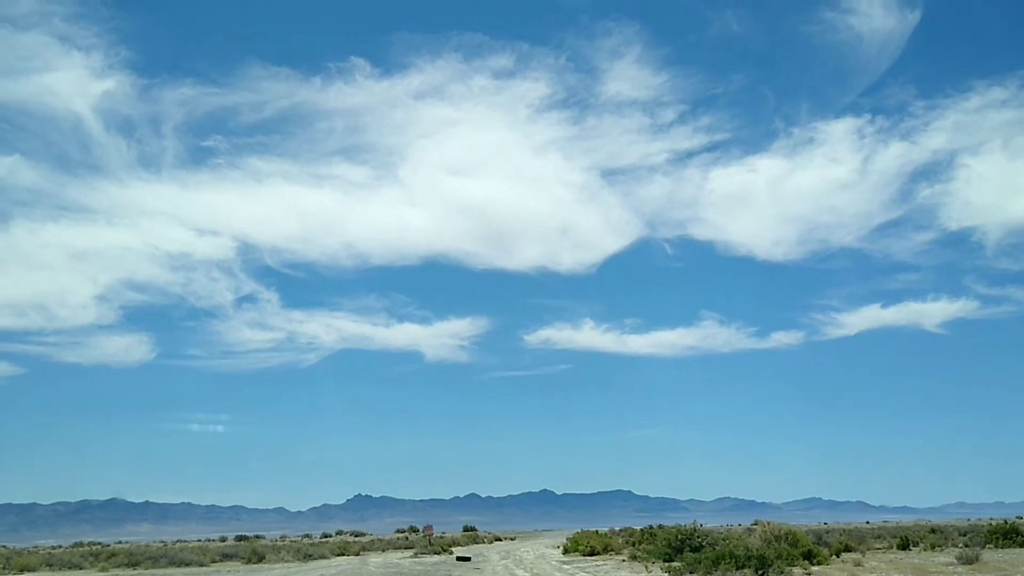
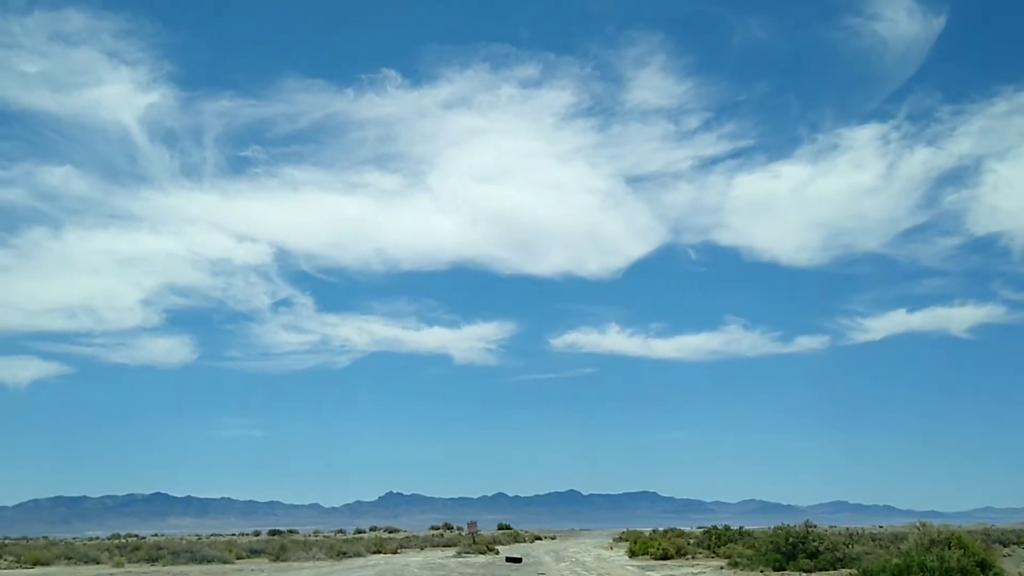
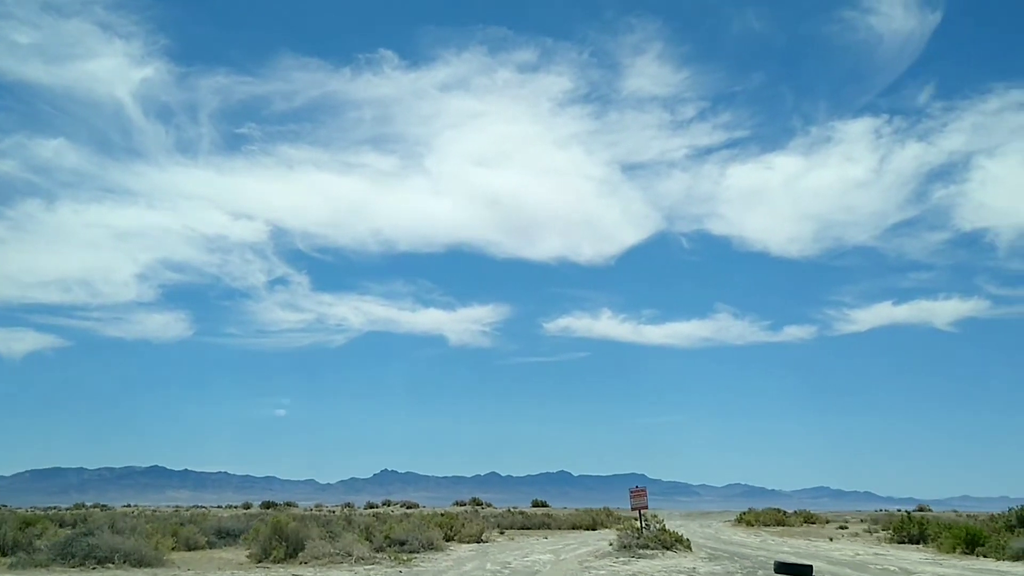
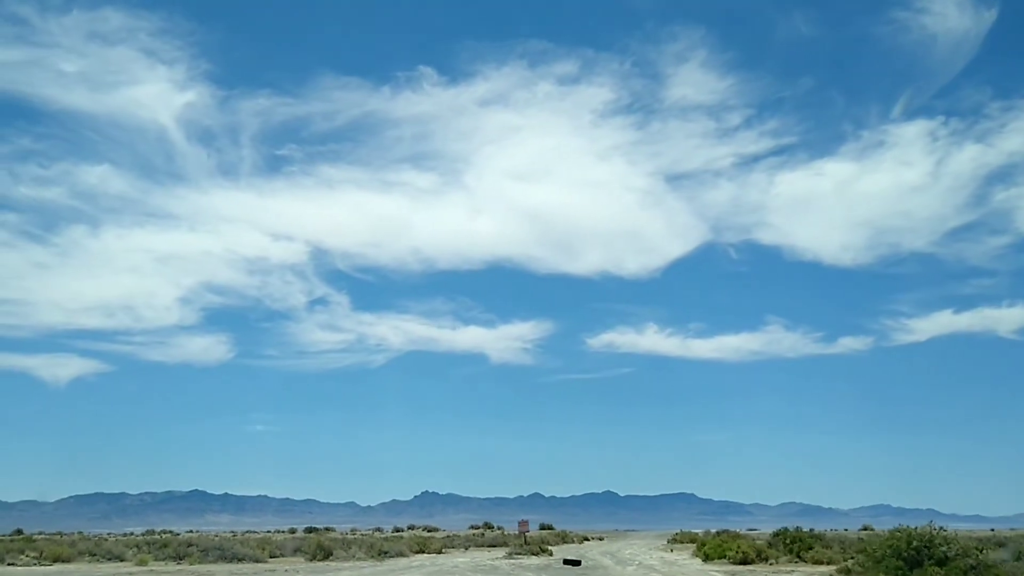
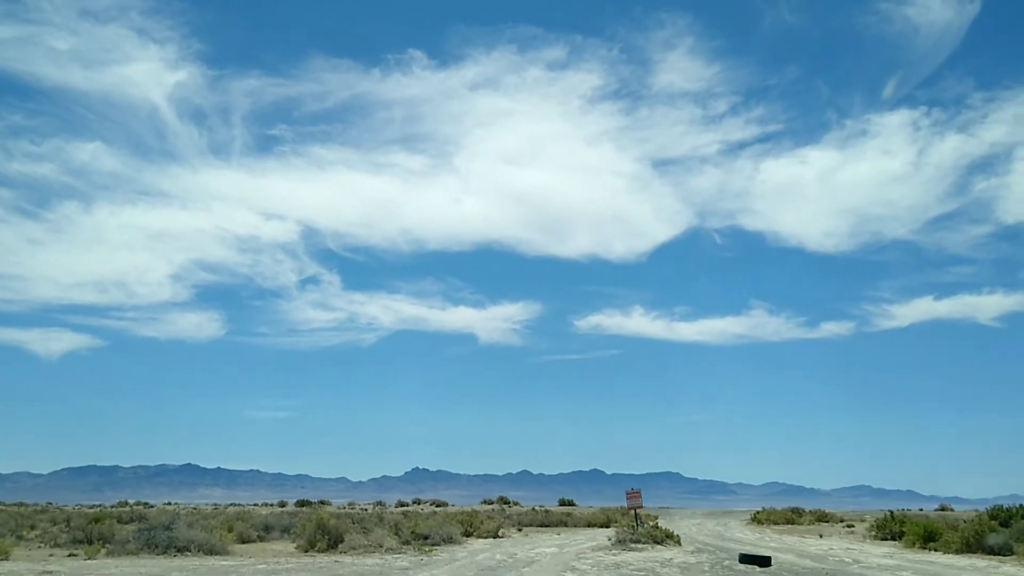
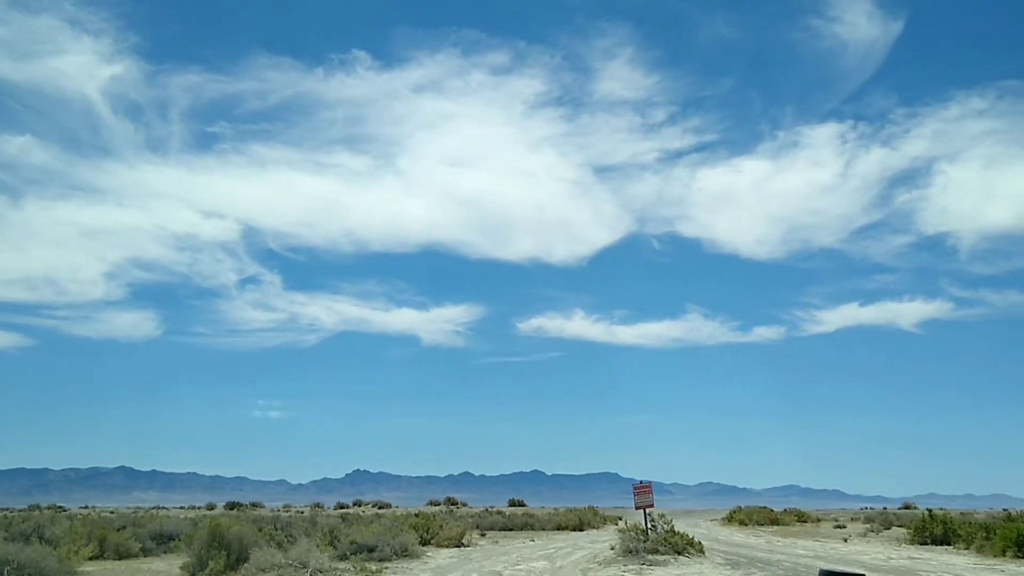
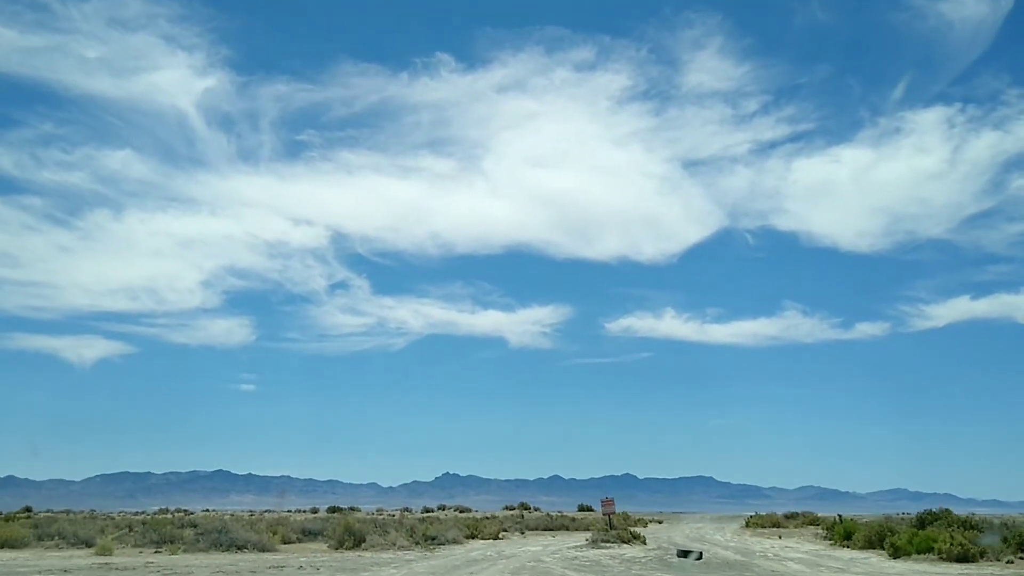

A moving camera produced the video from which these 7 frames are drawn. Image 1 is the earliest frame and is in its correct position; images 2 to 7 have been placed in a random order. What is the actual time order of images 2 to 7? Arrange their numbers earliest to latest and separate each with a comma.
2, 4, 7, 5, 3, 6
